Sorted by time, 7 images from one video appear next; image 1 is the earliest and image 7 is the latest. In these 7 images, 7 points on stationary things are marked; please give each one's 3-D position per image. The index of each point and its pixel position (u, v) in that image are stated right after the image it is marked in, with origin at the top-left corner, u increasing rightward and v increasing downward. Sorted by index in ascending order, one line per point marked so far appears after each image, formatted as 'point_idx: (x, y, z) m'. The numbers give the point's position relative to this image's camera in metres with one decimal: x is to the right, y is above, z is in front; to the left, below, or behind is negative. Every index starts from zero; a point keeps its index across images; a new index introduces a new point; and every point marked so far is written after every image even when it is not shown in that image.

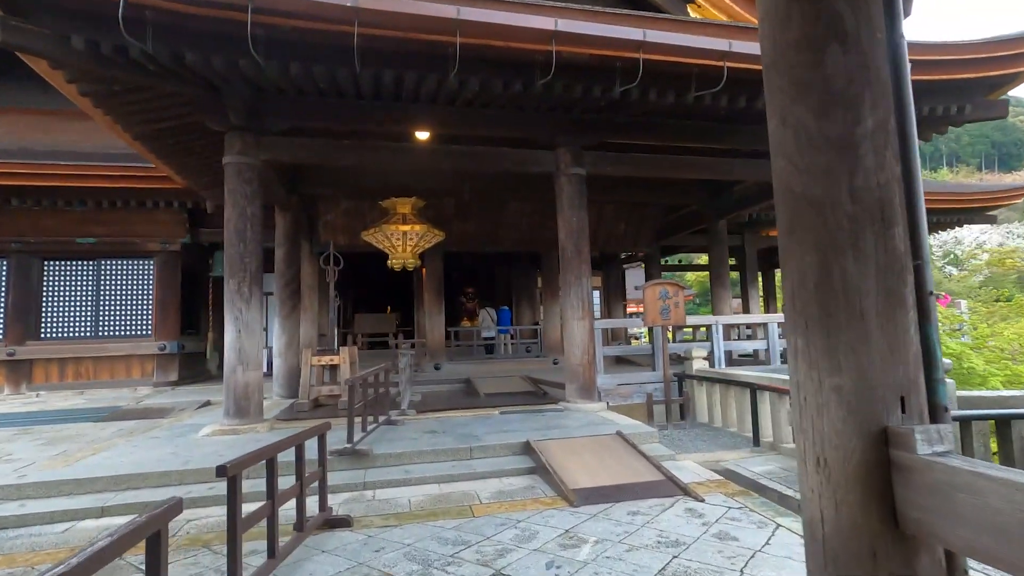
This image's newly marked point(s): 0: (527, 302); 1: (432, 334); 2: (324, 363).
0: (+0.4, -0.3, +13.2) m
1: (-1.6, -0.9, +10.8) m
2: (-2.4, -1.0, +6.9) m
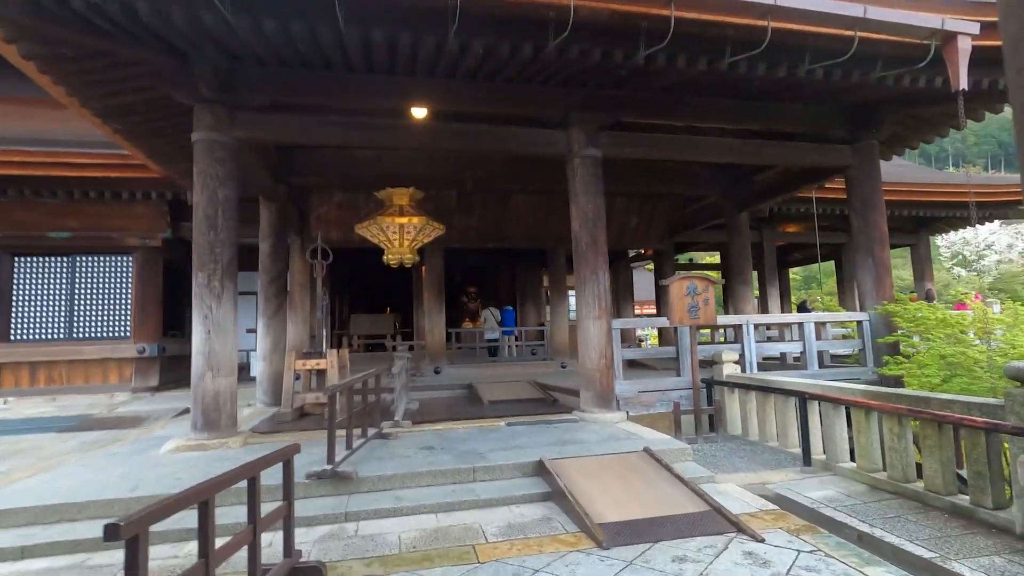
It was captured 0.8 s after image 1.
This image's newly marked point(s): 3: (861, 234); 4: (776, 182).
0: (+0.5, -0.3, +12.5) m
1: (-1.5, -0.9, +10.1) m
2: (-2.3, -0.9, +6.2) m
3: (+4.3, +0.7, +6.6) m
4: (+4.2, +1.7, +8.5) m
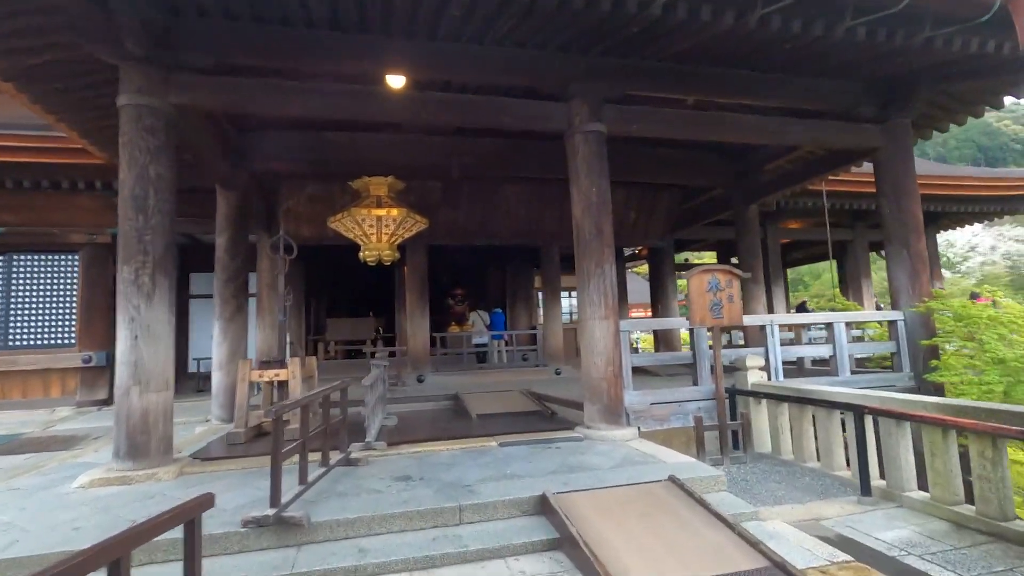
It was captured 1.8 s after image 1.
0: (+0.3, -0.3, +11.7) m
1: (-1.7, -0.9, +9.3) m
2: (-2.4, -0.9, +5.3) m
3: (+4.3, +0.7, +5.9) m
4: (+4.1, +1.7, +7.8) m
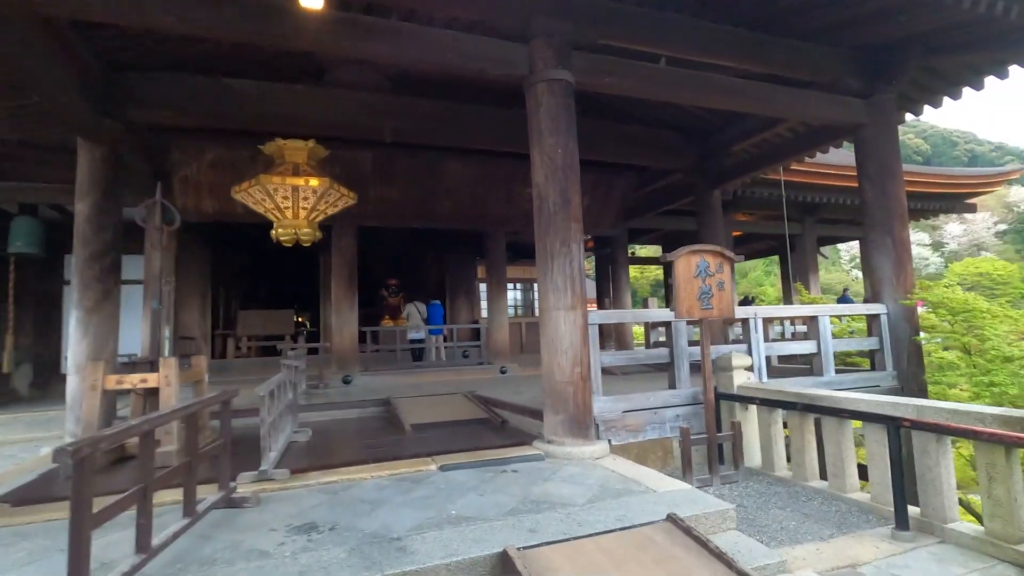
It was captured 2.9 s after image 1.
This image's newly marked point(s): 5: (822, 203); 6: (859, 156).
0: (-0.9, -0.2, +10.7) m
1: (-2.6, -0.7, +8.1) m
2: (-2.8, -0.7, +4.0) m
3: (+3.7, +0.8, +5.4) m
4: (+3.3, +1.8, +7.3) m
5: (+6.4, +1.7, +11.0) m
6: (+3.7, +1.4, +5.6) m
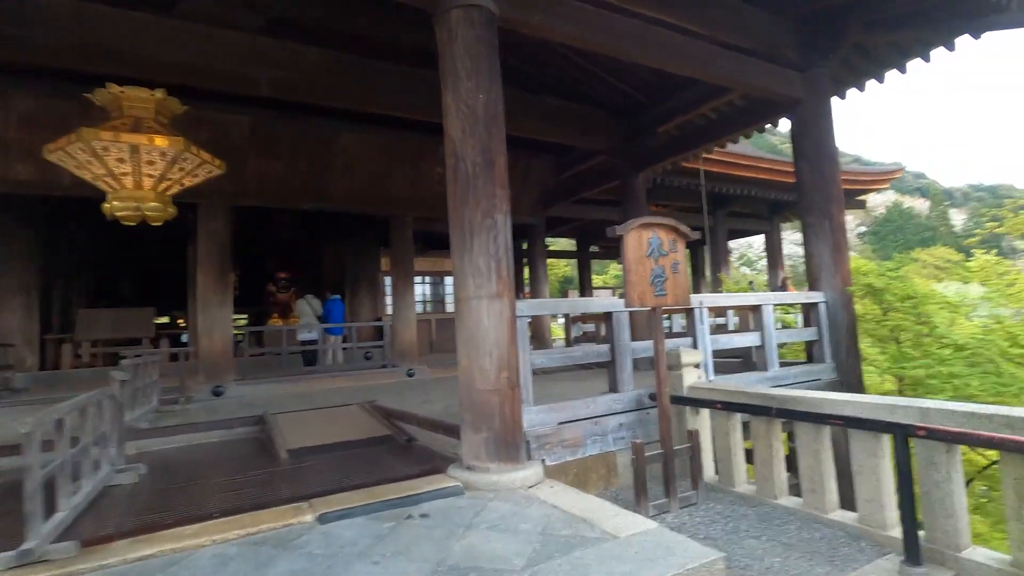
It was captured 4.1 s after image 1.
0: (-2.6, 0.0, +9.5) m
1: (-3.8, -0.6, +6.6) m
2: (-3.3, -0.7, +2.6) m
3: (+2.9, +0.9, +5.1) m
4: (+2.2, +2.0, +6.9) m
5: (+4.6, +1.9, +11.0) m
6: (+2.8, +1.5, +5.3) m
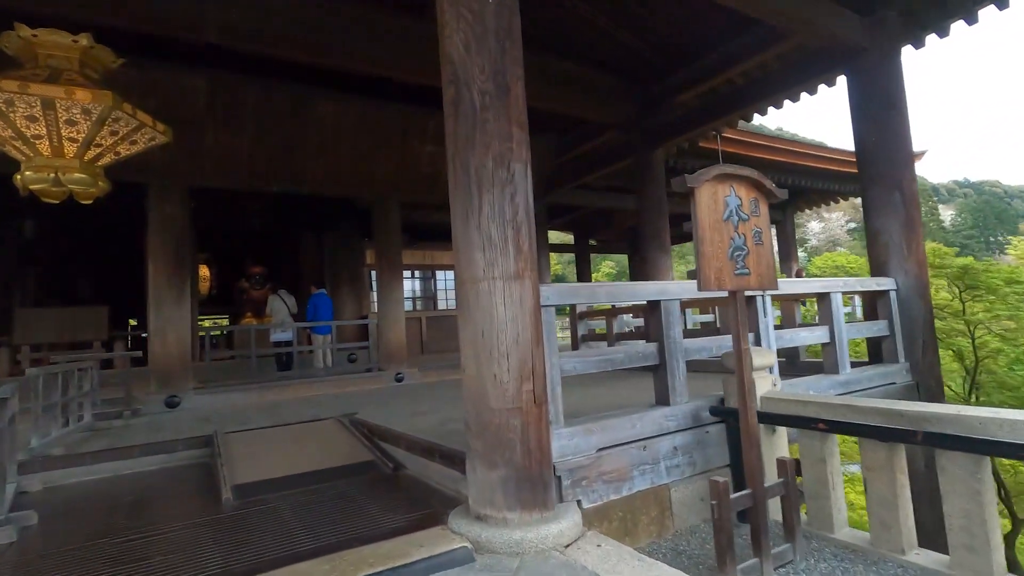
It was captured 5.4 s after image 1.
0: (-2.6, 0.0, +8.5) m
1: (-3.7, -0.5, +5.7) m
2: (-3.2, -0.6, +1.6) m
3: (+2.9, +1.0, +4.3) m
4: (+2.2, +2.1, +6.0) m
5: (+4.5, +2.0, +10.2) m
6: (+2.8, +1.6, +4.5) m
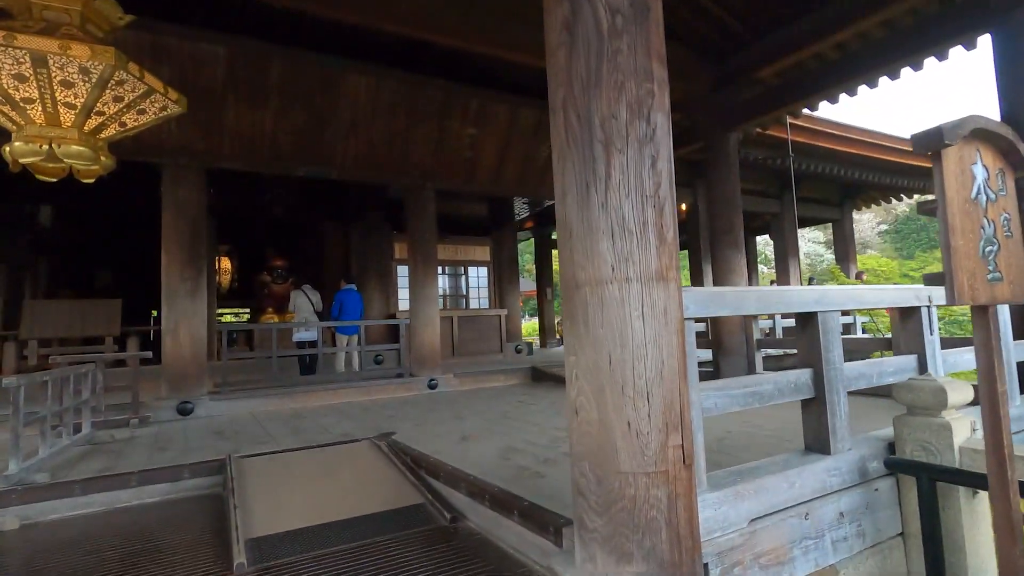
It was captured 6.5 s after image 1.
0: (-2.0, +0.1, +7.9) m
1: (-3.2, -0.5, +5.1) m
2: (-2.8, -0.5, +1.0) m
3: (+3.4, +1.0, +3.5) m
4: (+2.8, +2.0, +5.2) m
5: (+5.2, +2.0, +9.3) m
6: (+3.3, +1.6, +3.7) m
